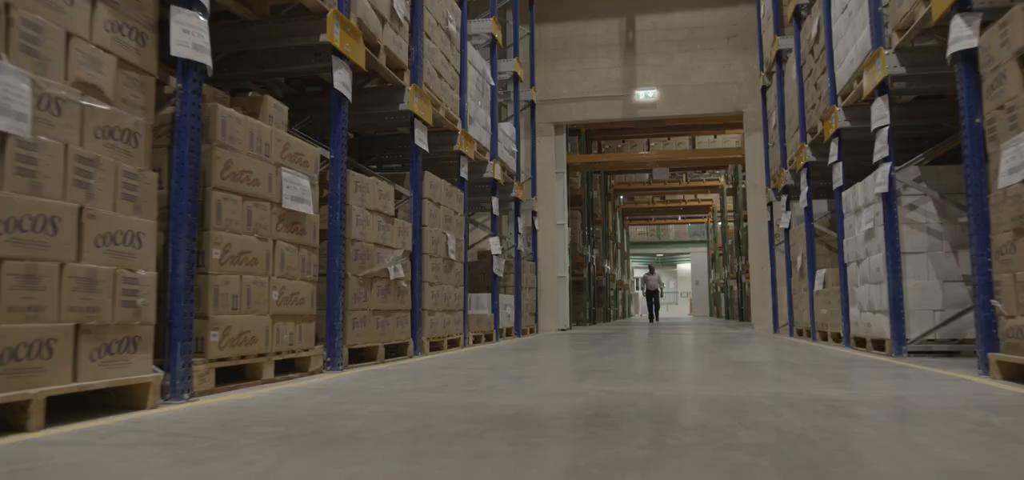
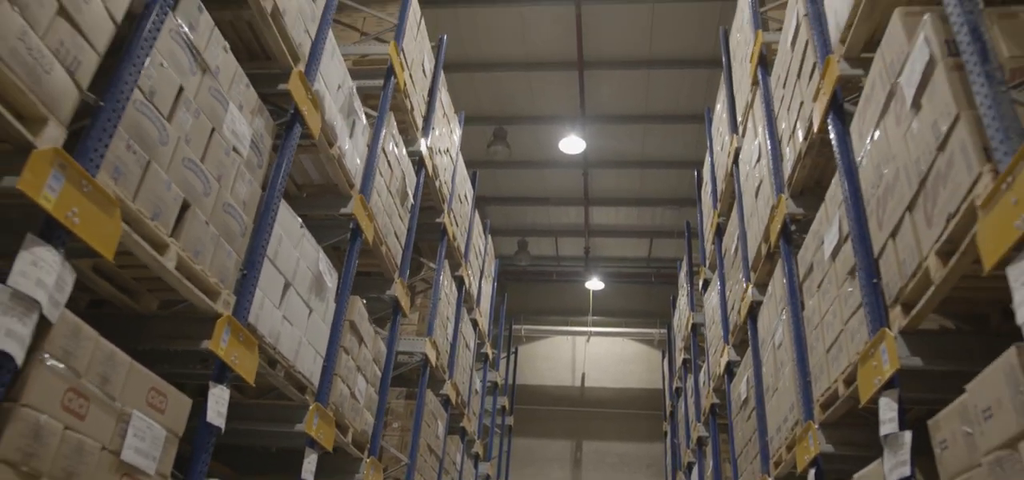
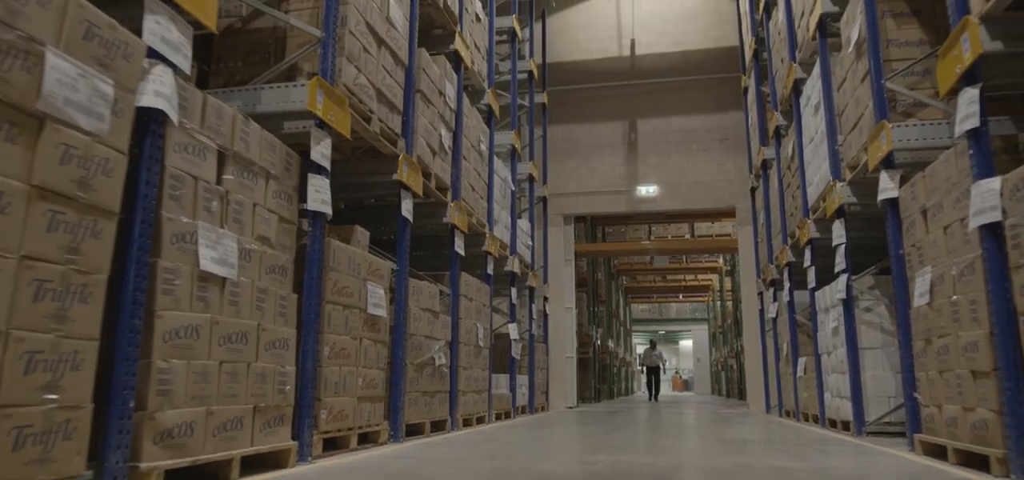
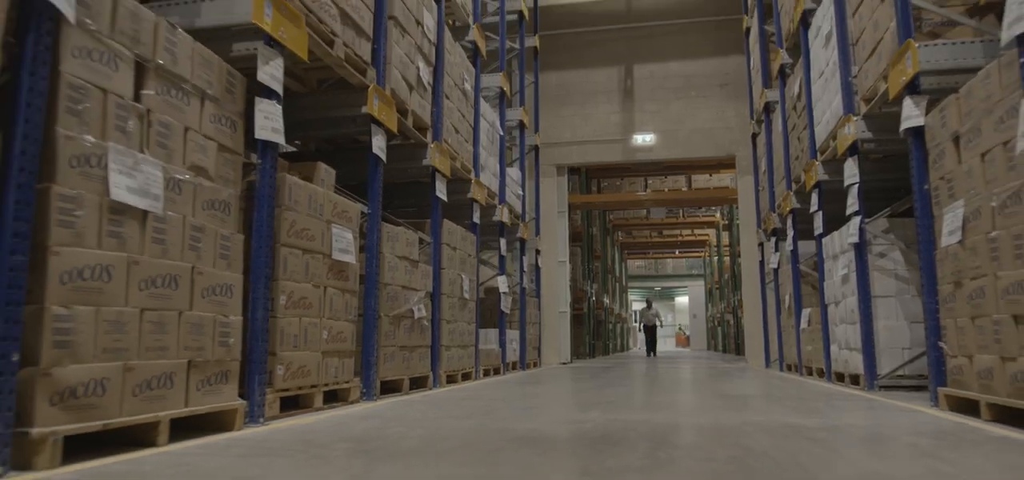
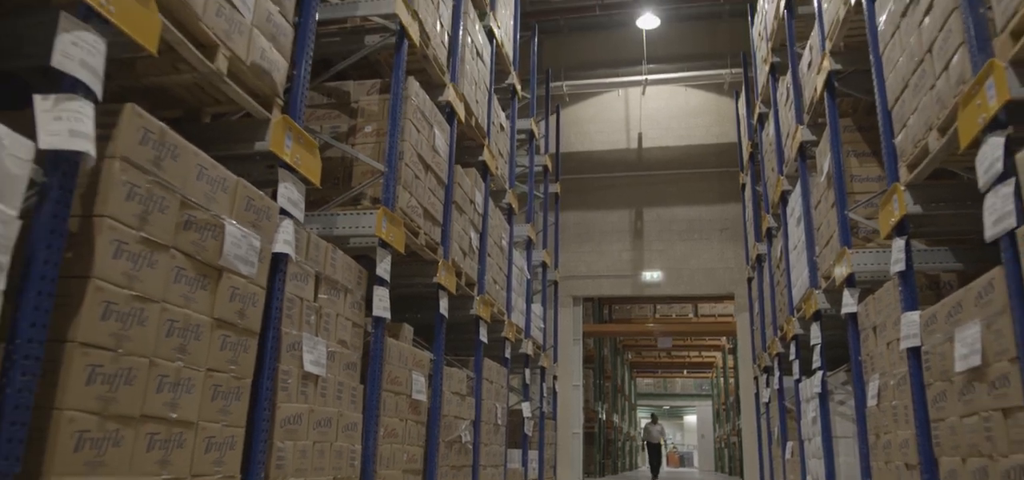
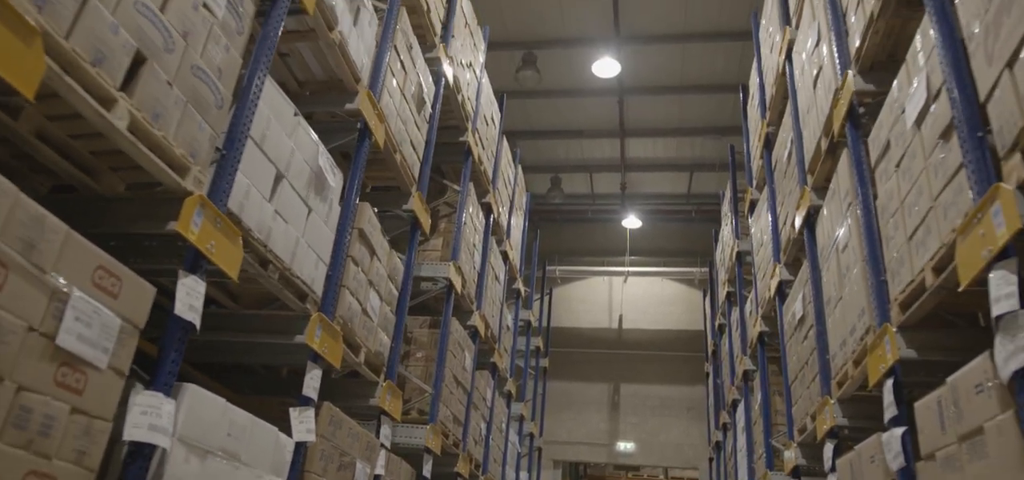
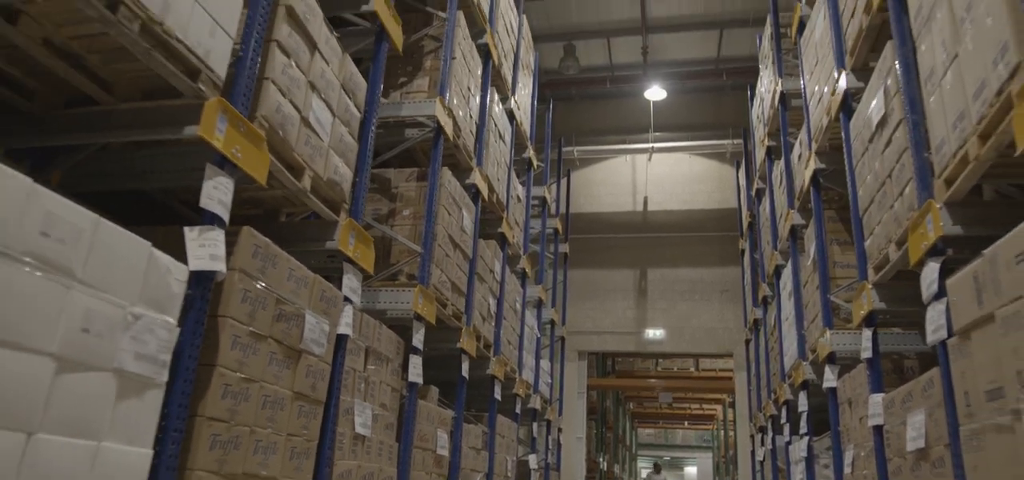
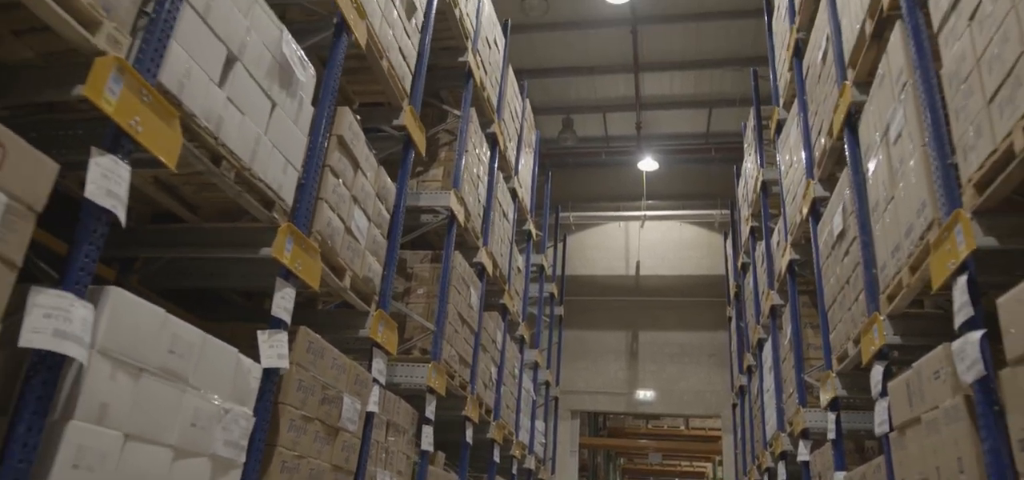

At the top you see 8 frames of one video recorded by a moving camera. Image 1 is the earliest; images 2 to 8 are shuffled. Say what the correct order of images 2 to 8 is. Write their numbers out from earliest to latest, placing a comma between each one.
4, 3, 5, 7, 8, 6, 2
